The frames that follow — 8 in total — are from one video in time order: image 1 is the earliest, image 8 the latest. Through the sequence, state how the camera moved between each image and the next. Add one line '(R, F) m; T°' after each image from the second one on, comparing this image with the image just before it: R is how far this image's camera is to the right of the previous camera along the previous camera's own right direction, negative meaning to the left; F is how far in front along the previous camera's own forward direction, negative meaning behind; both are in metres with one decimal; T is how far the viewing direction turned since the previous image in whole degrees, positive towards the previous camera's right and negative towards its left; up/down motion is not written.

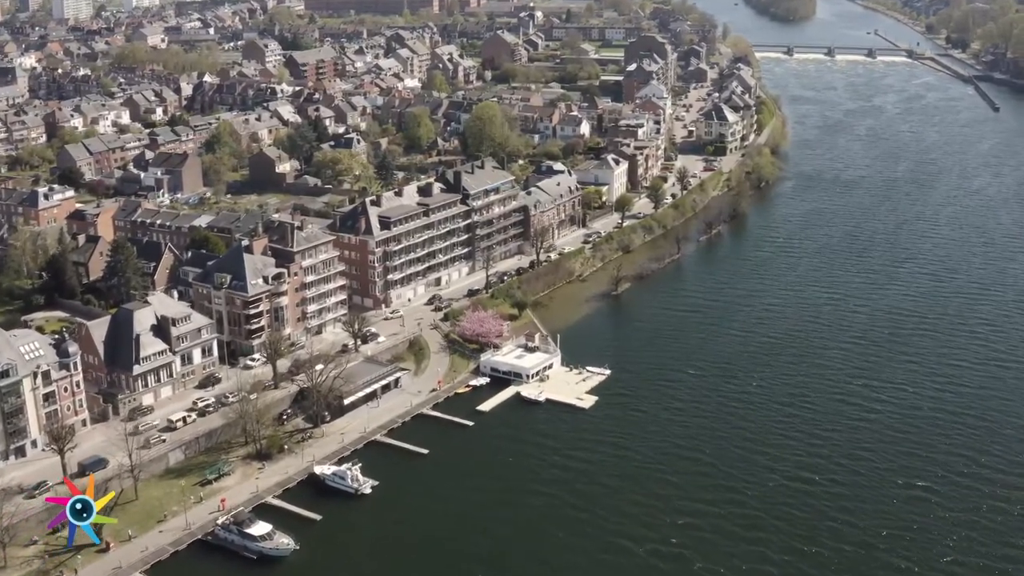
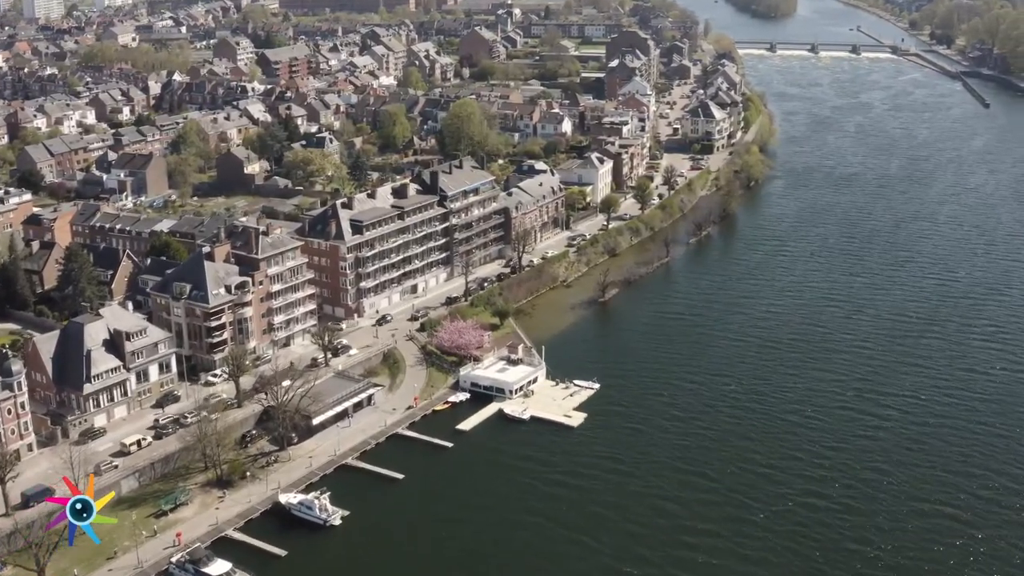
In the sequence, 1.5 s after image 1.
(-0.1, +2.5) m; +1°
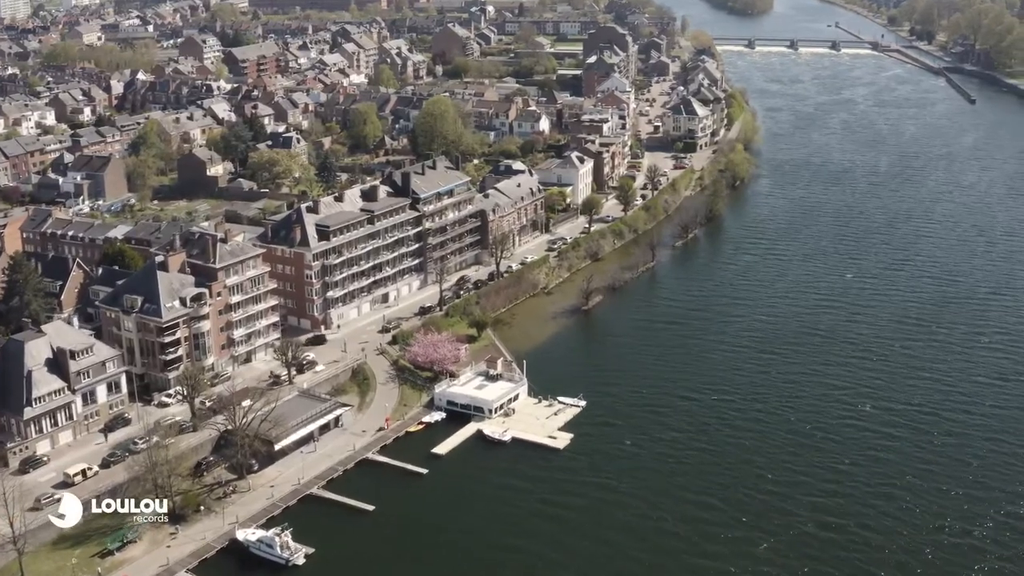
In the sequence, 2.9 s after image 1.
(-0.1, +2.4) m; +1°
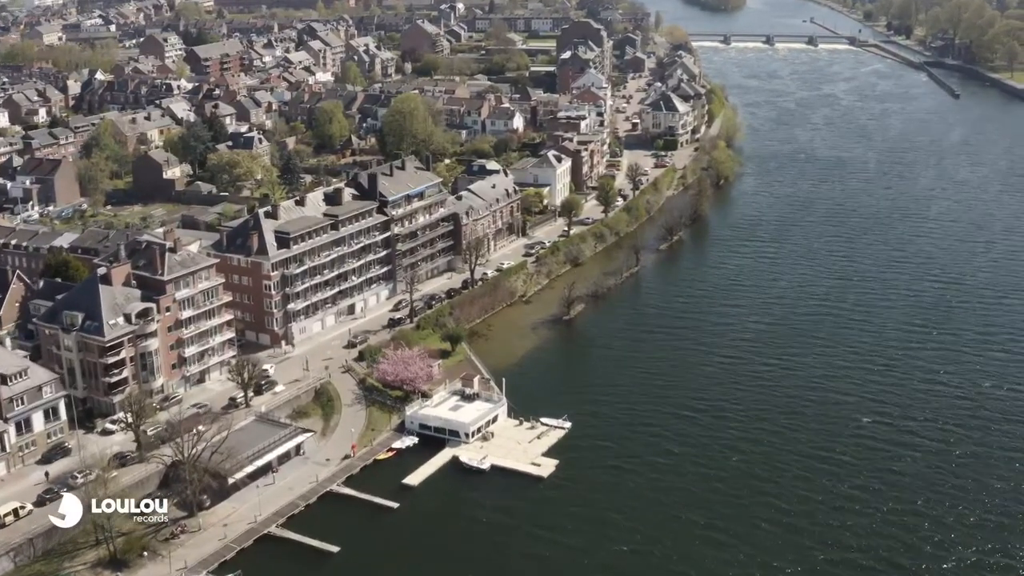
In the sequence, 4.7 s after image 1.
(-0.1, +2.6) m; +1°
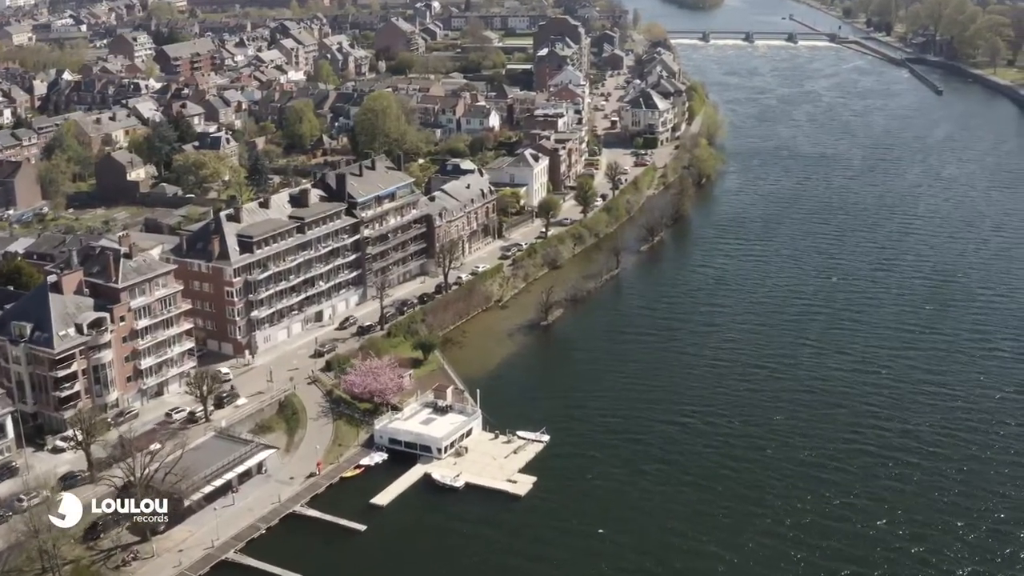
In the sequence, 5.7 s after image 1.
(+0.1, +1.5) m; +1°
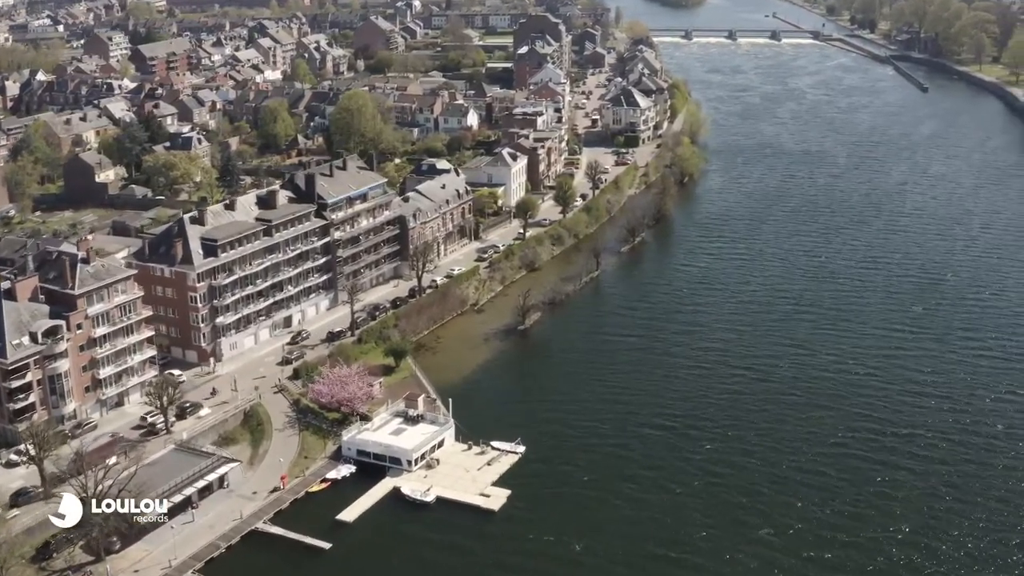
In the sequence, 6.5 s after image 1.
(+0.3, +1.1) m; +1°
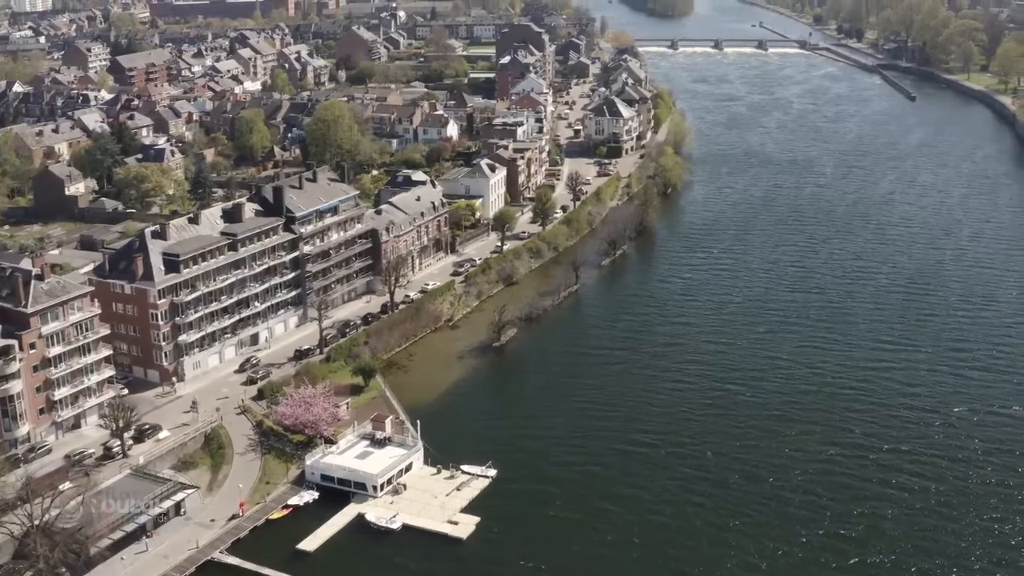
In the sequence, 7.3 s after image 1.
(+0.4, +1.1) m; +1°
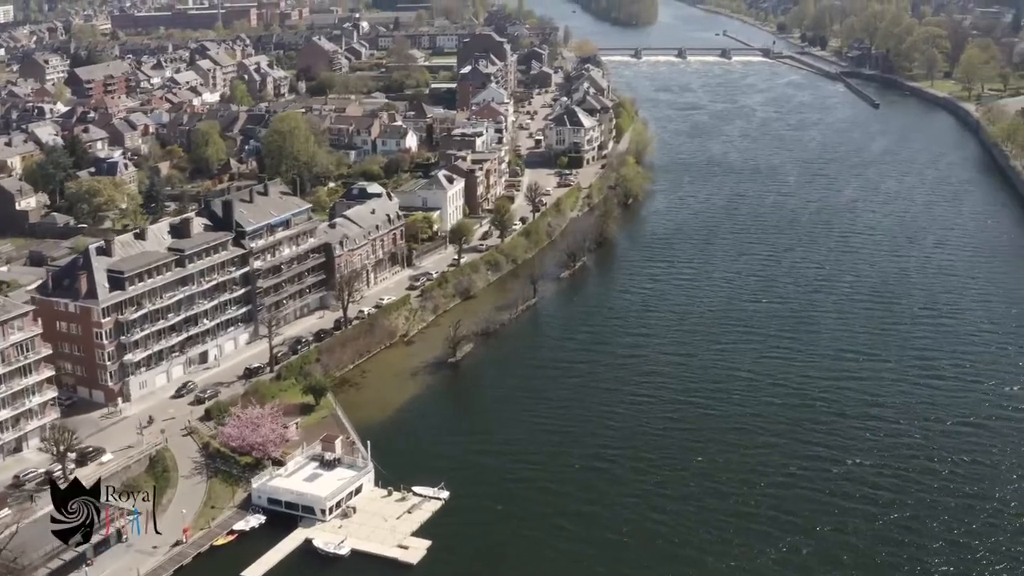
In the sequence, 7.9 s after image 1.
(+0.4, +0.5) m; +2°
